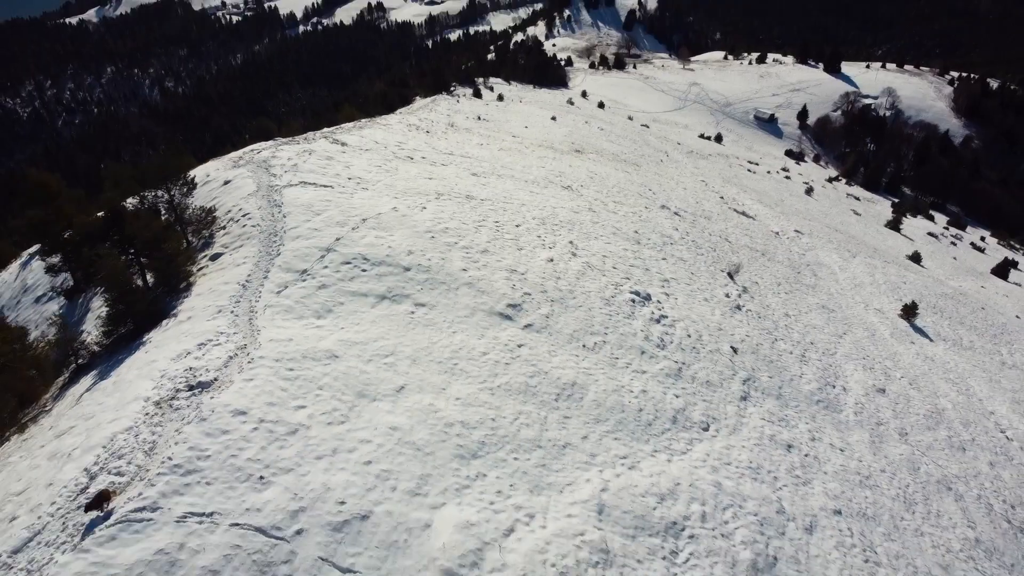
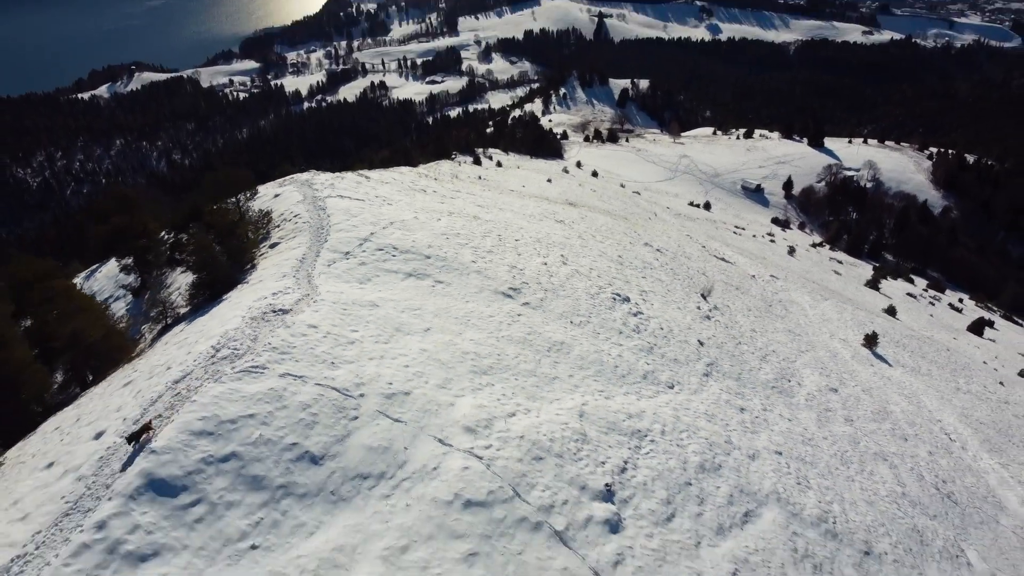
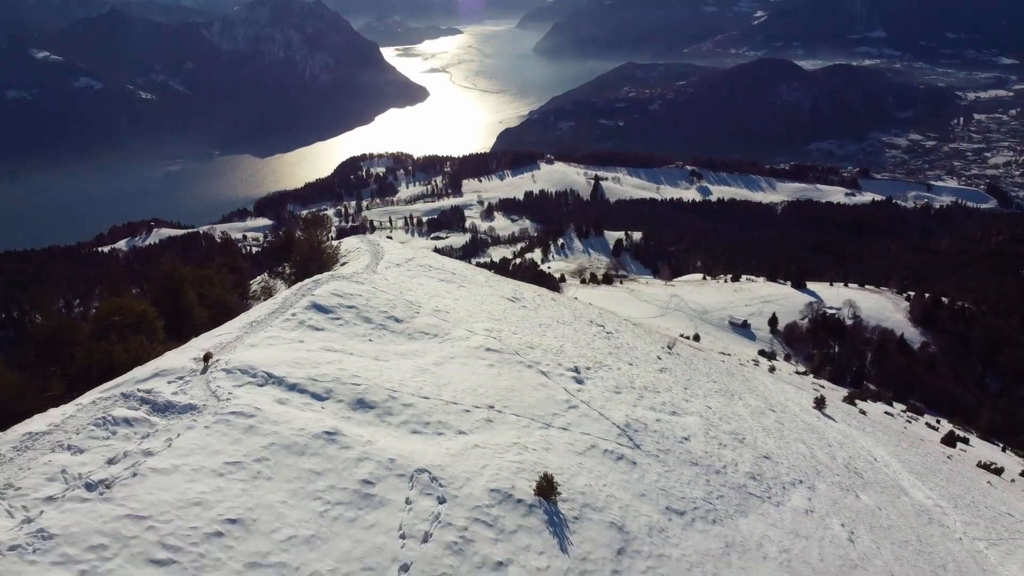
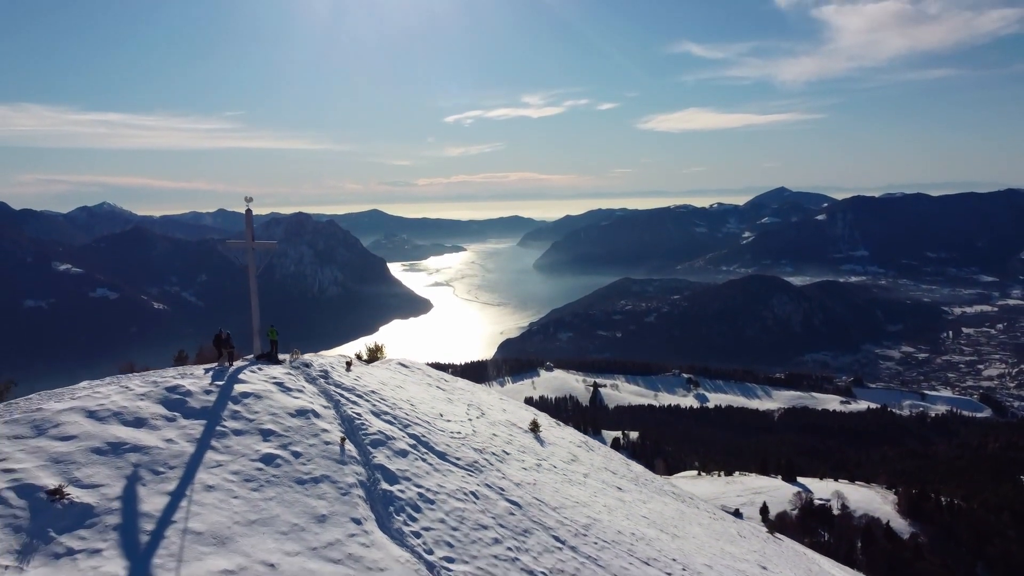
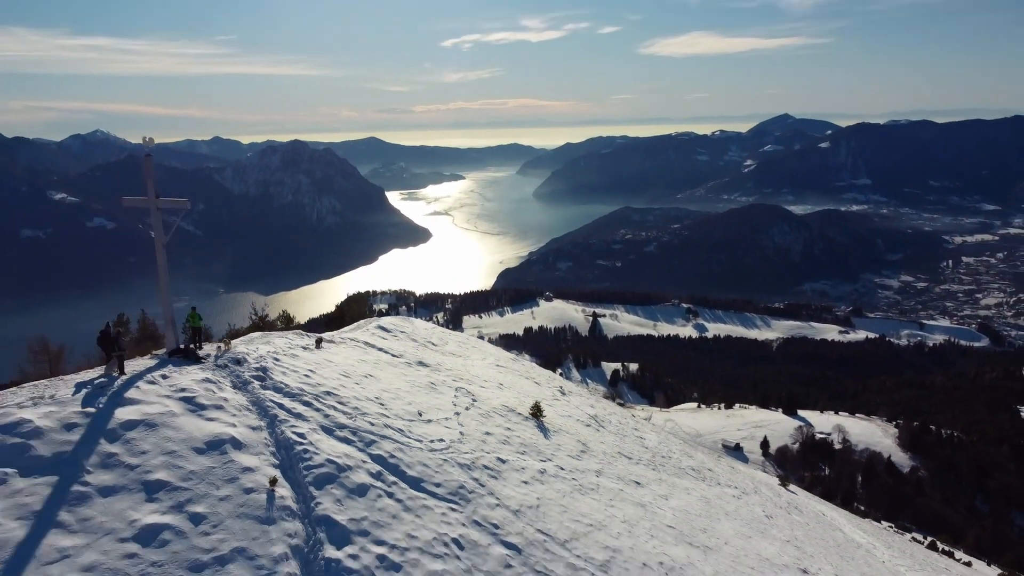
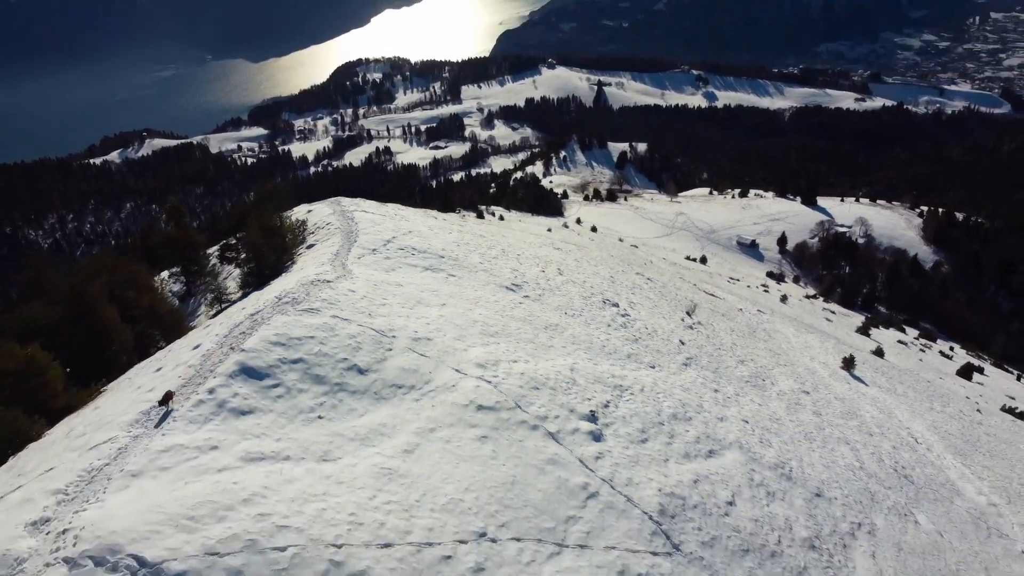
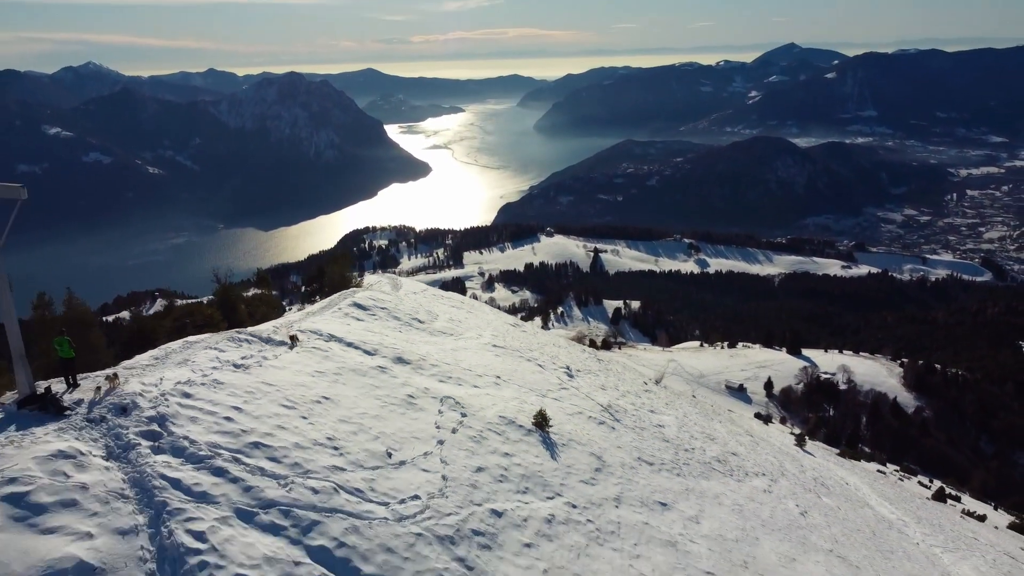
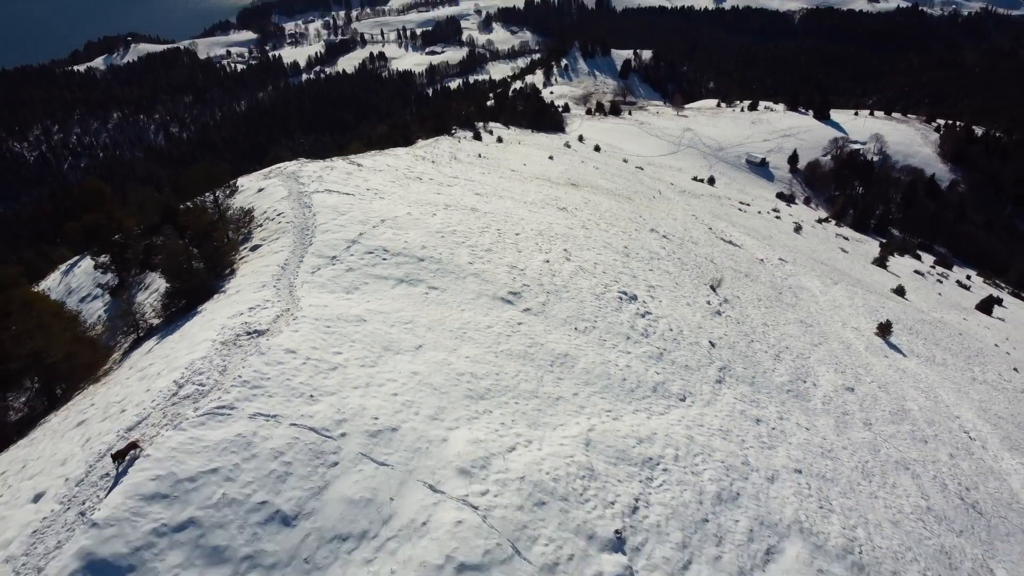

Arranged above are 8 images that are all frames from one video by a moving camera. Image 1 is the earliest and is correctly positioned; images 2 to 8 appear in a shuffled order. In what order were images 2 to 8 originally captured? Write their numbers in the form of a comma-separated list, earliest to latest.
8, 2, 6, 3, 7, 5, 4
